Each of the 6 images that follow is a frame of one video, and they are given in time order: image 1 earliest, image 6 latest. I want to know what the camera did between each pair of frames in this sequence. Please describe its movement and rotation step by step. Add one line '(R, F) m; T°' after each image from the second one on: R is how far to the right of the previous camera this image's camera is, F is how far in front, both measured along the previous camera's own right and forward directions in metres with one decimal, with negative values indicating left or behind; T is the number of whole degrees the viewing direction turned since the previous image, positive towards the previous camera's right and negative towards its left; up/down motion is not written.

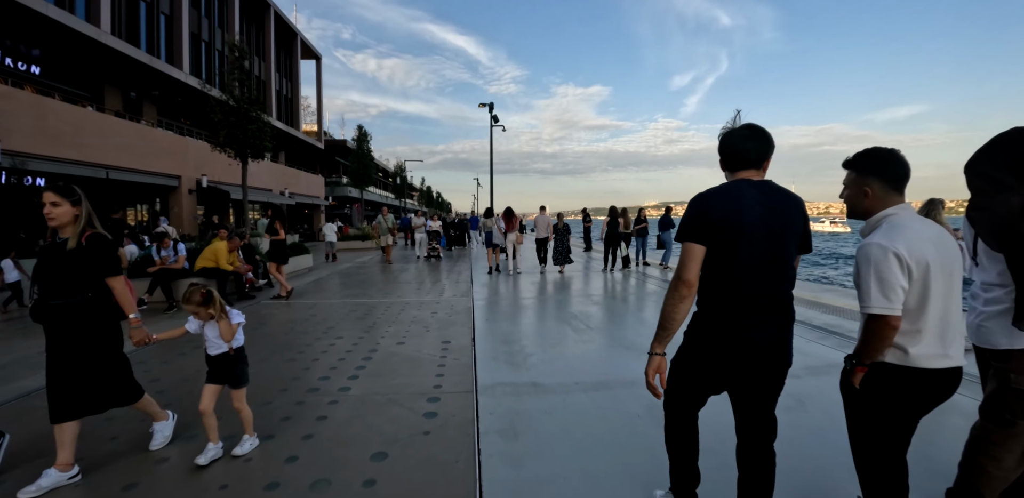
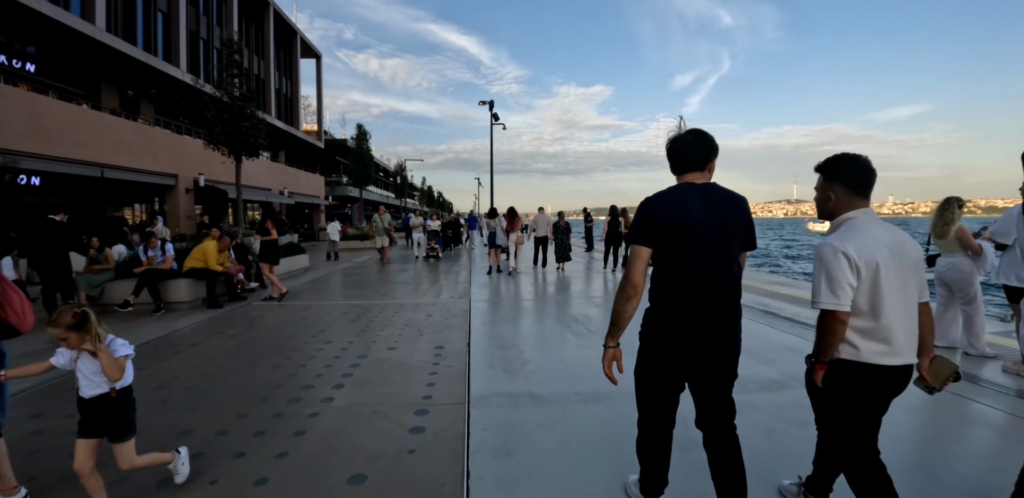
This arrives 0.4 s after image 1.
(+0.1, +0.2) m; 0°
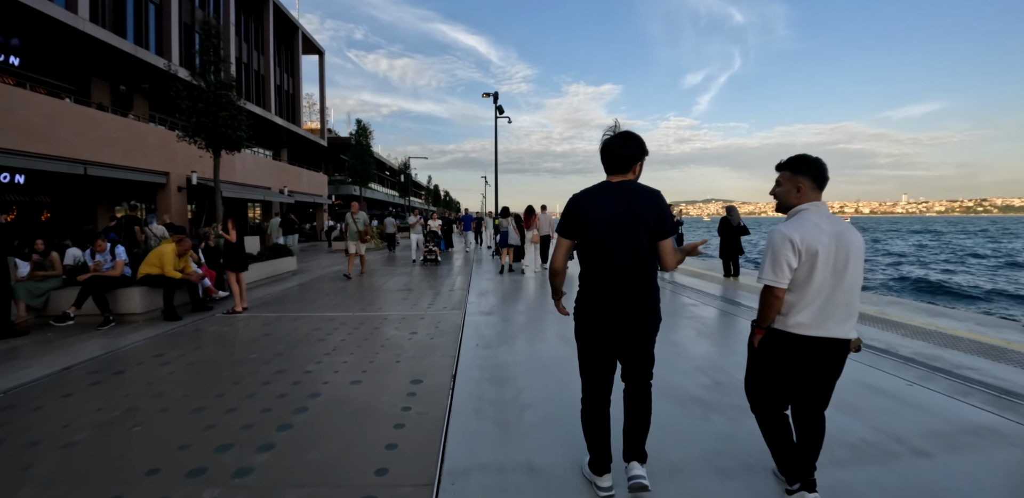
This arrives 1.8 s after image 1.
(+0.1, +0.9) m; -1°
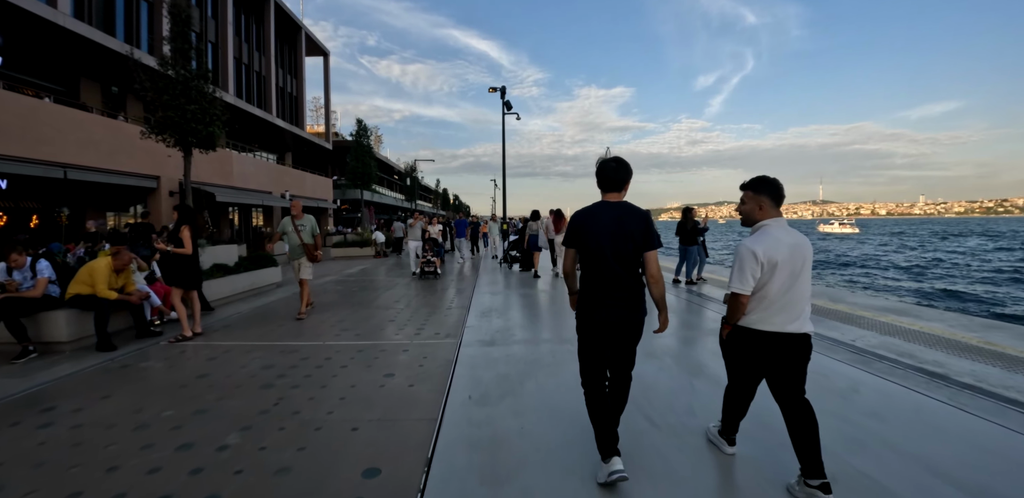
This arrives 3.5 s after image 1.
(+0.1, +1.1) m; -2°
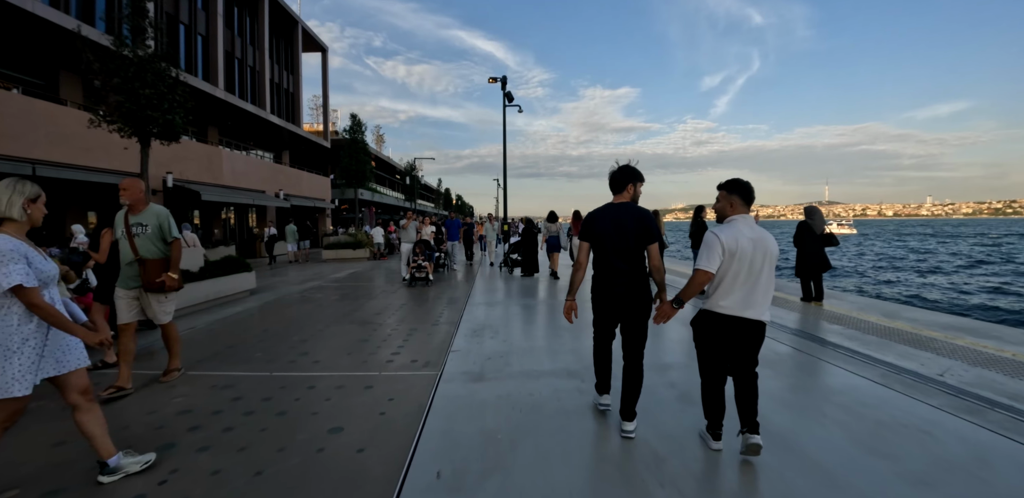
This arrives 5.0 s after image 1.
(+0.1, +0.9) m; -1°
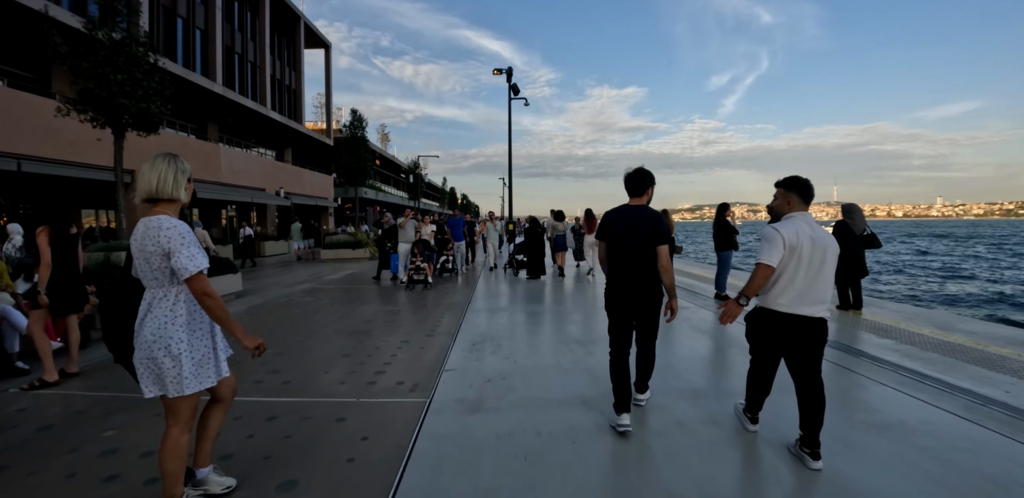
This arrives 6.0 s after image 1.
(0.0, +0.6) m; -1°
